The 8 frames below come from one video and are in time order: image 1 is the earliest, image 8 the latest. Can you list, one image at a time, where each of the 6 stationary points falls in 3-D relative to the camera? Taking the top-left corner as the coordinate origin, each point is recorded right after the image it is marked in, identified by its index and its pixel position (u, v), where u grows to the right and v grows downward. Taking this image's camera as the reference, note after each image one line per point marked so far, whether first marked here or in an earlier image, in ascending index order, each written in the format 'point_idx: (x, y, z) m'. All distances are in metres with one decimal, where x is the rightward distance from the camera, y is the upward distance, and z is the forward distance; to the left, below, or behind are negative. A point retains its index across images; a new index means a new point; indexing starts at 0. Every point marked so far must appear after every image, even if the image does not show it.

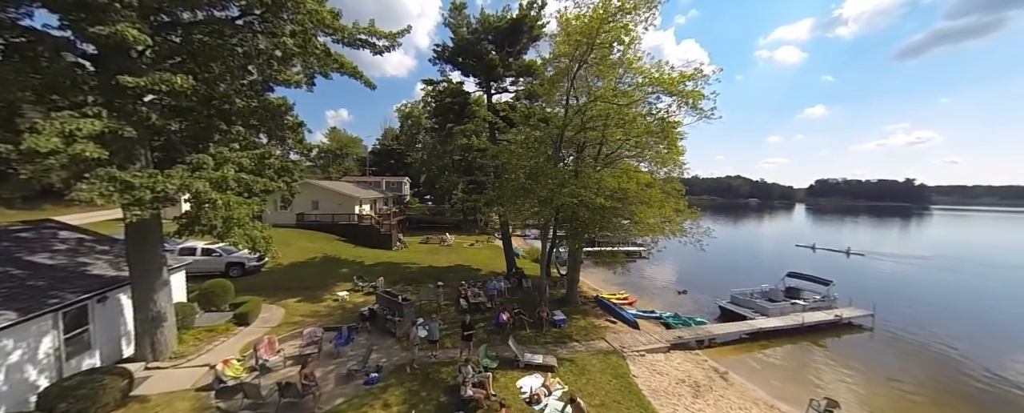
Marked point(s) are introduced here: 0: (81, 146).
0: (-8.1, +1.1, +5.6) m
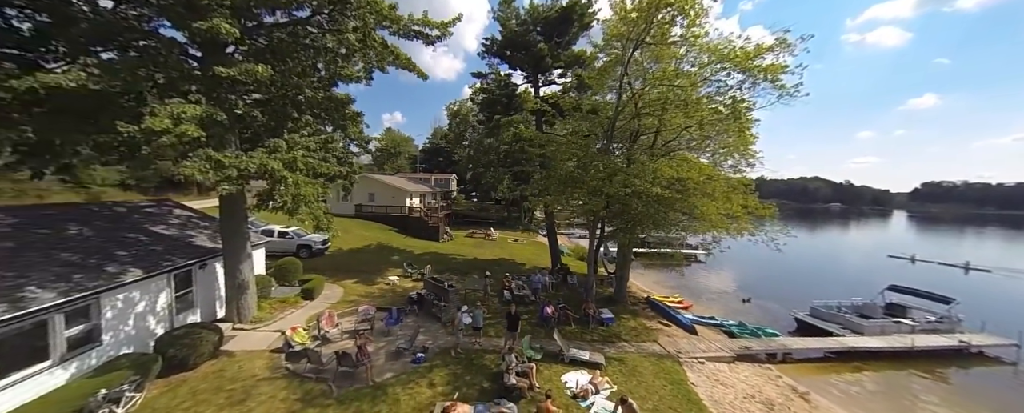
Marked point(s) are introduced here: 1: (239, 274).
0: (-7.1, +1.7, +6.4) m
1: (-9.8, -2.4, +10.6) m
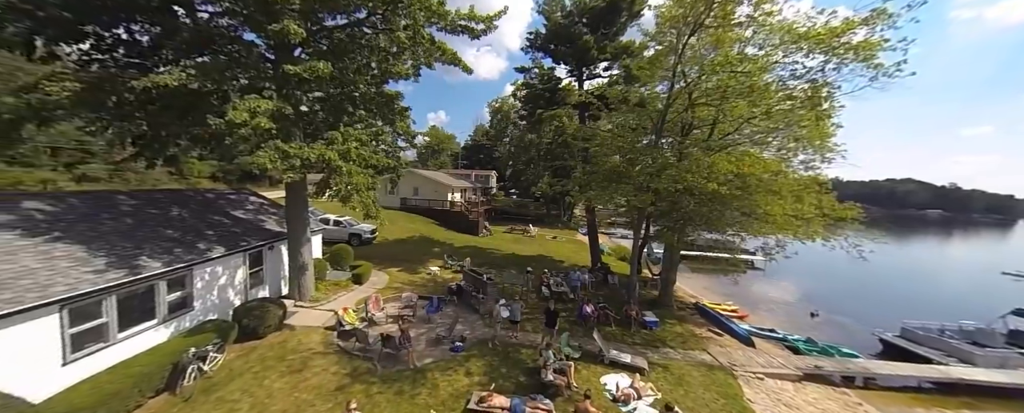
0: (-6.1, +2.1, +7.1) m
1: (-8.3, -2.0, +11.6) m
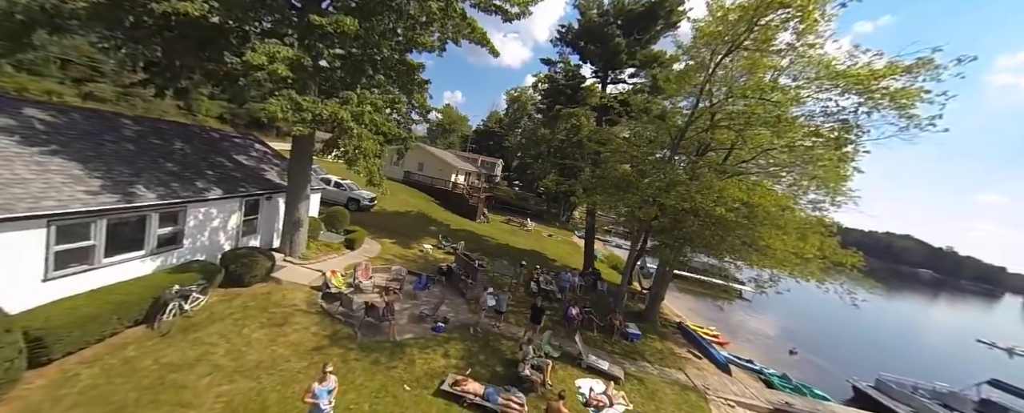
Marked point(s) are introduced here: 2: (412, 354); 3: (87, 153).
0: (-5.5, +3.3, +6.9) m
1: (-8.4, -0.2, +11.5) m
2: (-2.8, -4.1, +8.2) m
3: (-10.1, +1.2, +7.0) m
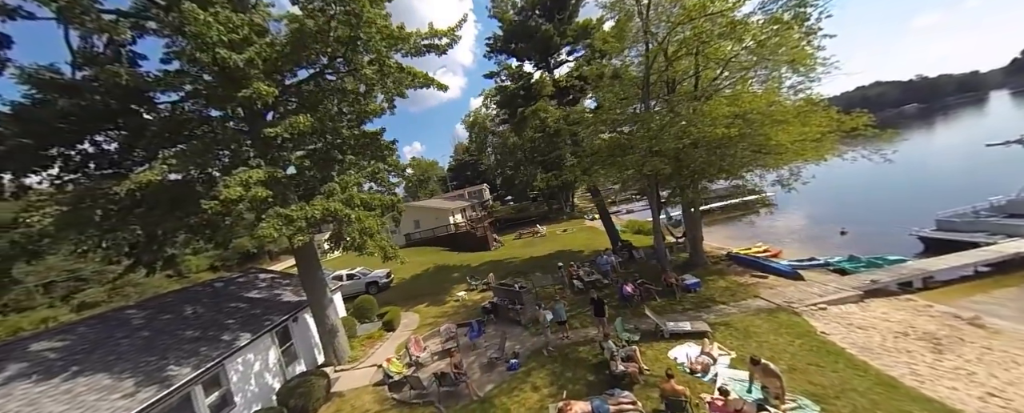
0: (-5.9, +0.4, +6.7) m
1: (-7.0, -4.2, +11.1) m
2: (-0.3, -5.2, +7.8) m
3: (-9.1, -3.4, +6.7) m
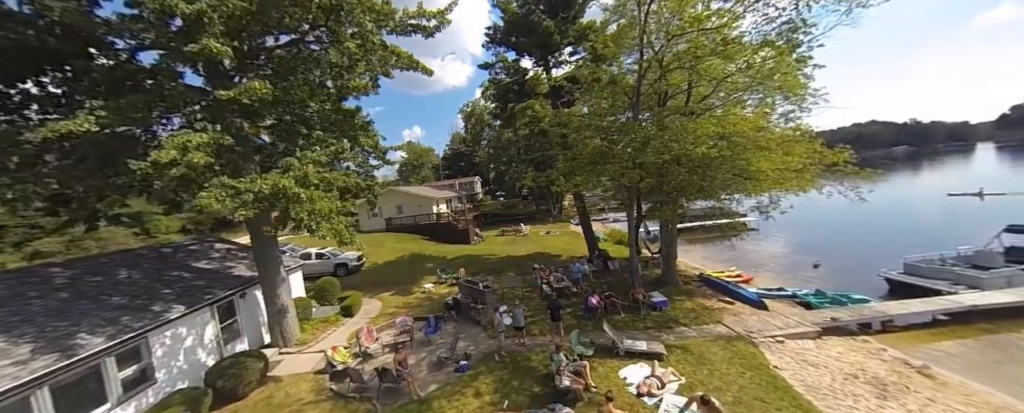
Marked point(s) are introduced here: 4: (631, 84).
0: (-6.7, +1.1, +6.2) m
1: (-8.4, -3.3, +10.7) m
2: (-1.8, -5.0, +7.4) m
3: (-10.4, -2.3, +6.1) m
4: (+5.3, +5.4, +13.2) m
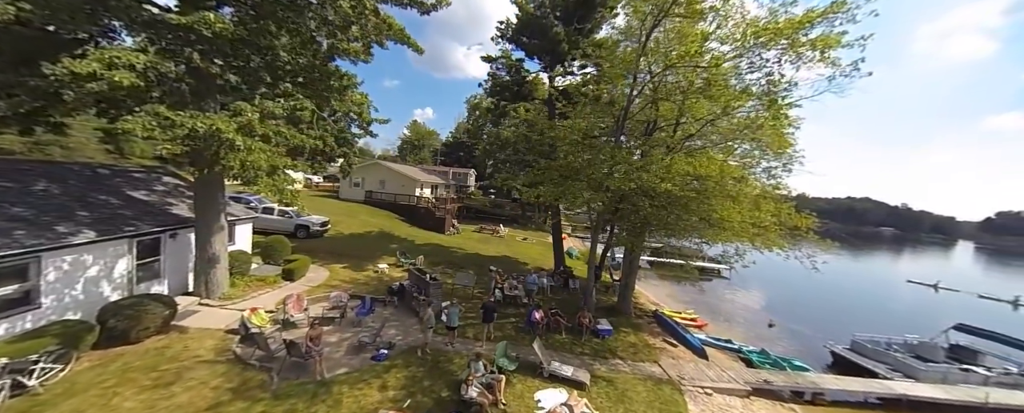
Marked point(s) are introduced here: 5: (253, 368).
0: (-7.7, +2.6, +5.8) m
1: (-10.4, -1.4, +10.1) m
2: (-4.1, -4.4, +7.0) m
3: (-11.9, 0.0, +5.6) m
4: (+4.8, +4.4, +13.0) m
5: (-6.6, -4.1, +7.5) m
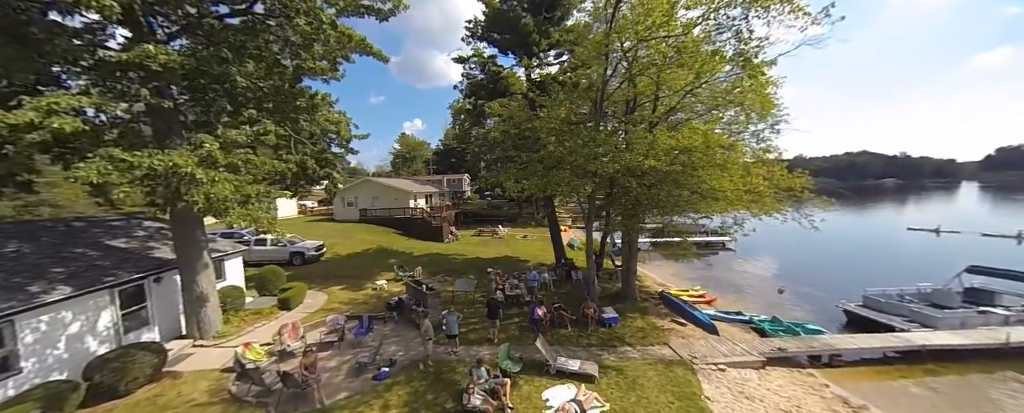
0: (-8.4, +1.6, +5.5) m
1: (-10.6, -2.7, +9.9) m
2: (-4.0, -4.9, +6.8) m
3: (-12.3, -1.5, +5.3) m
4: (+3.7, +5.0, +12.7) m
5: (-6.4, -4.9, +7.3) m
